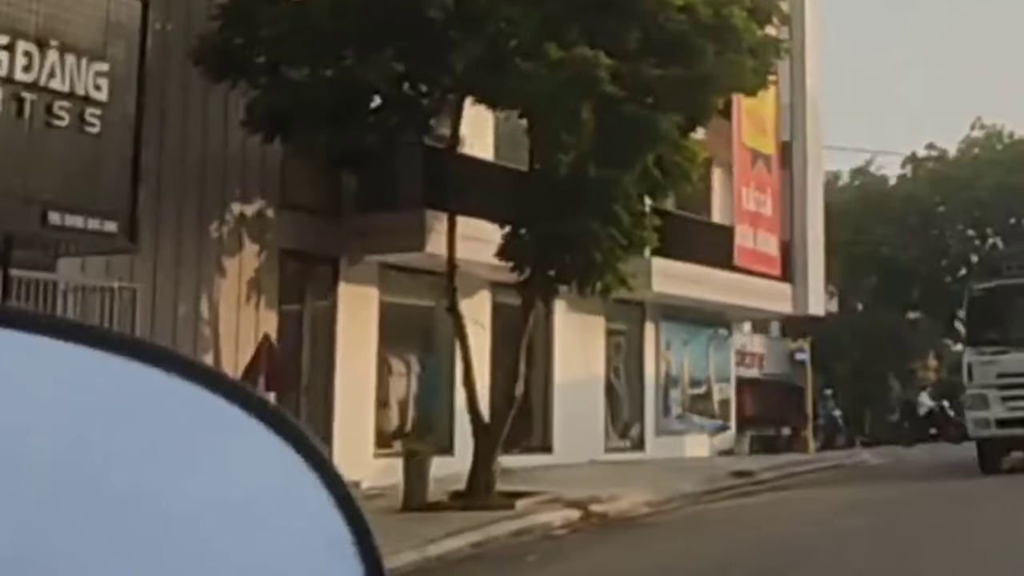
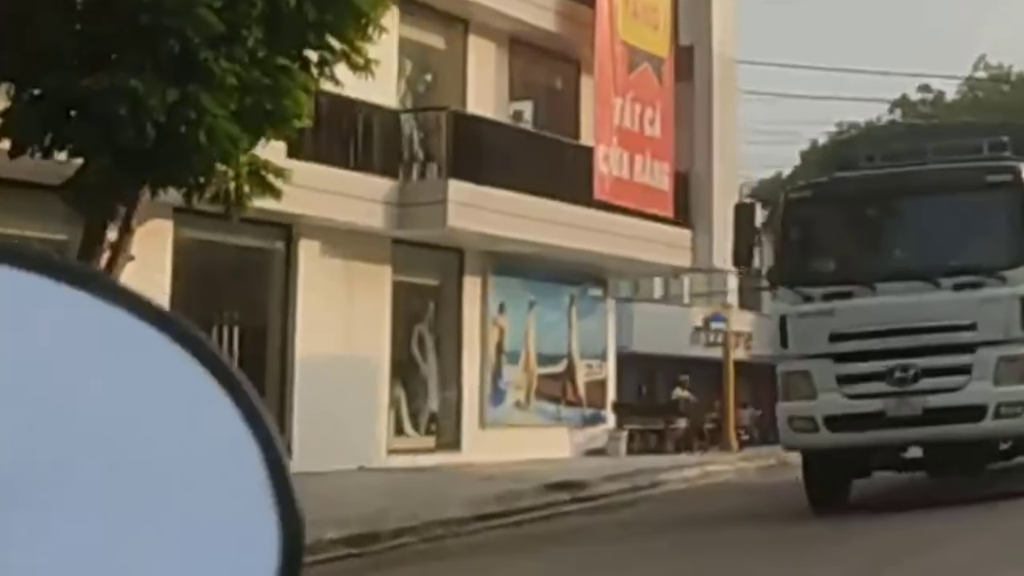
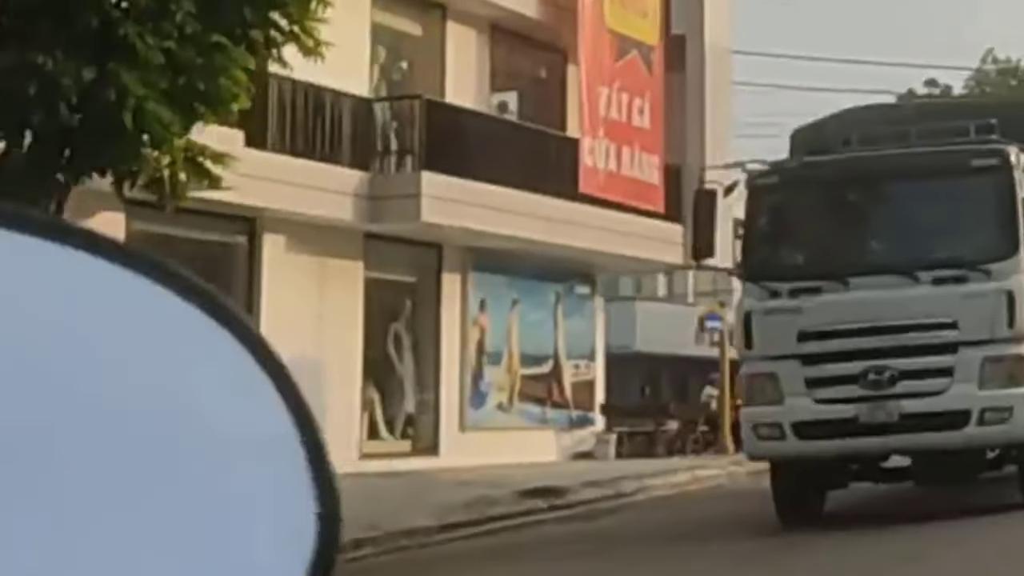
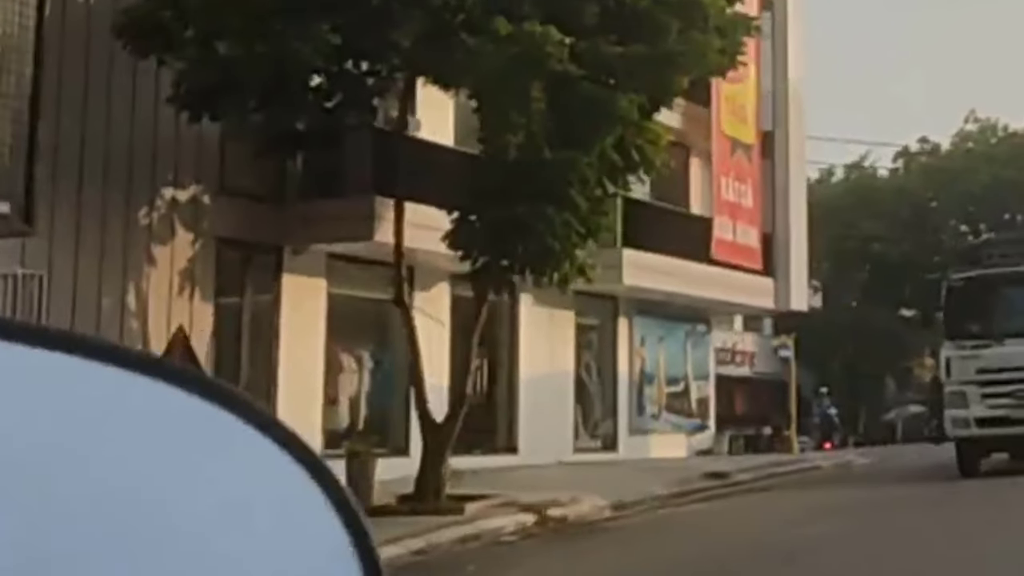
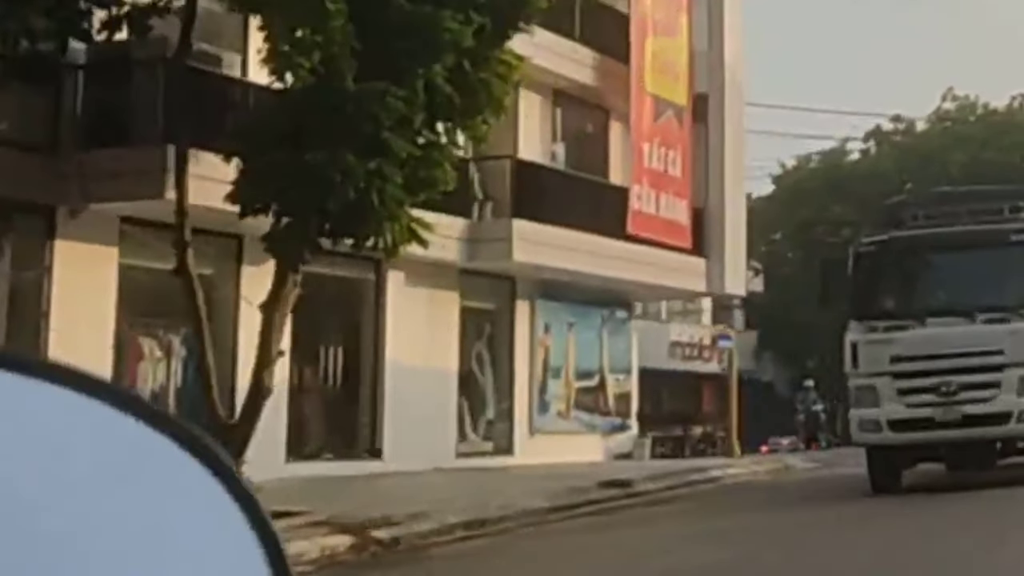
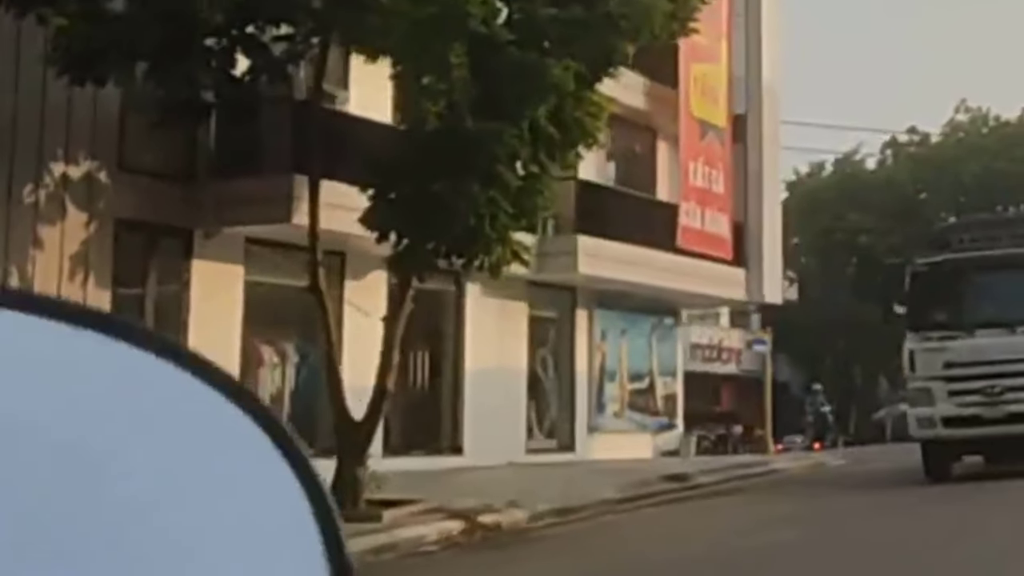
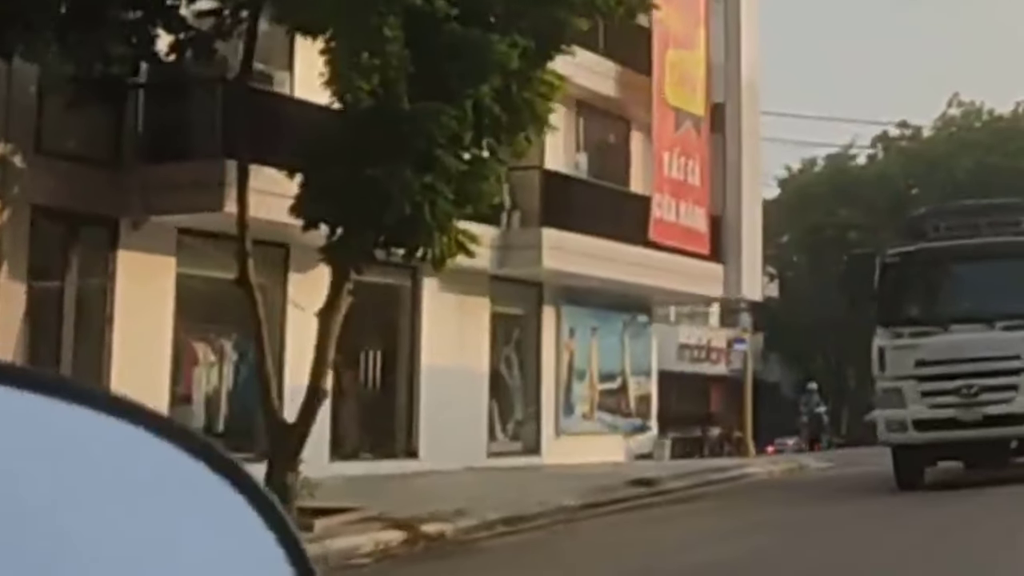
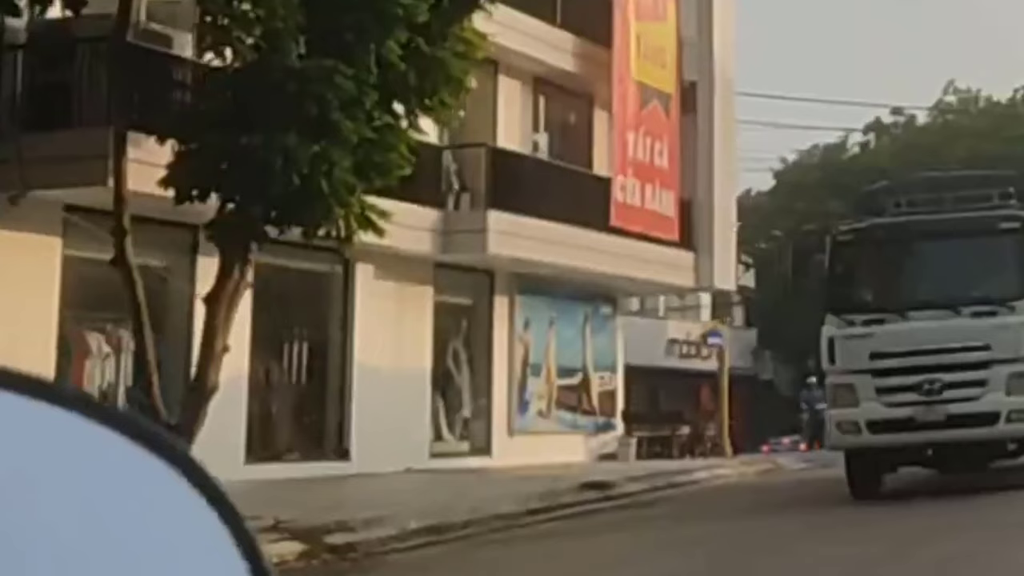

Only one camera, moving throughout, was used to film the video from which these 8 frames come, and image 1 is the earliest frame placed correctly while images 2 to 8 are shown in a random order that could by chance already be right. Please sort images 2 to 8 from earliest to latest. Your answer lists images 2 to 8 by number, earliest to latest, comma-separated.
4, 6, 7, 5, 8, 2, 3
